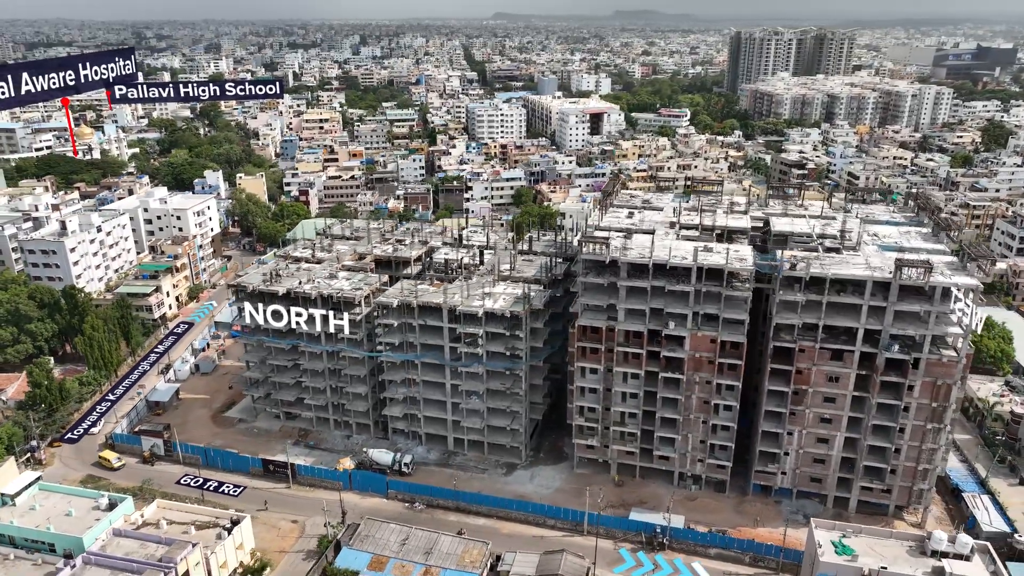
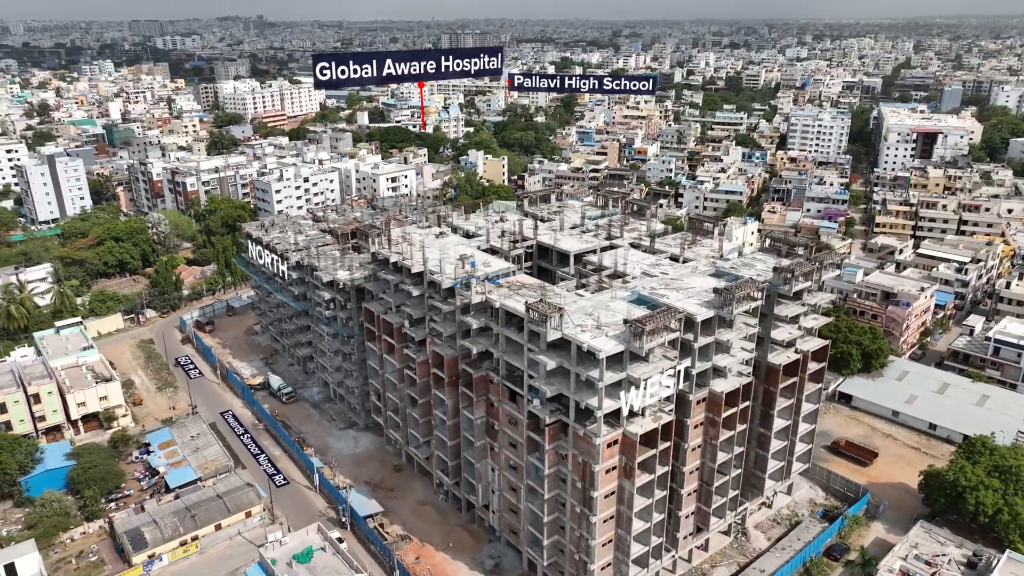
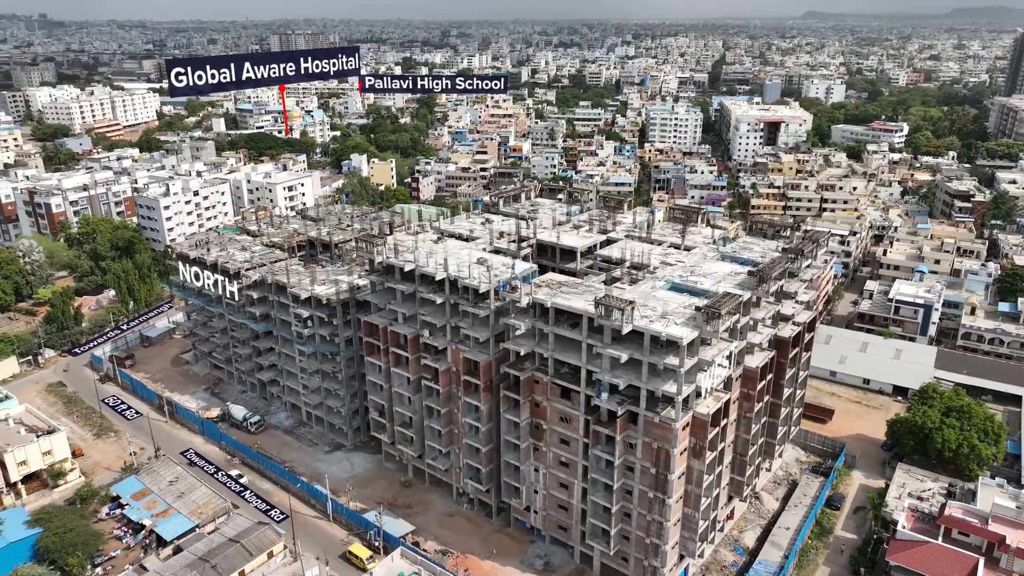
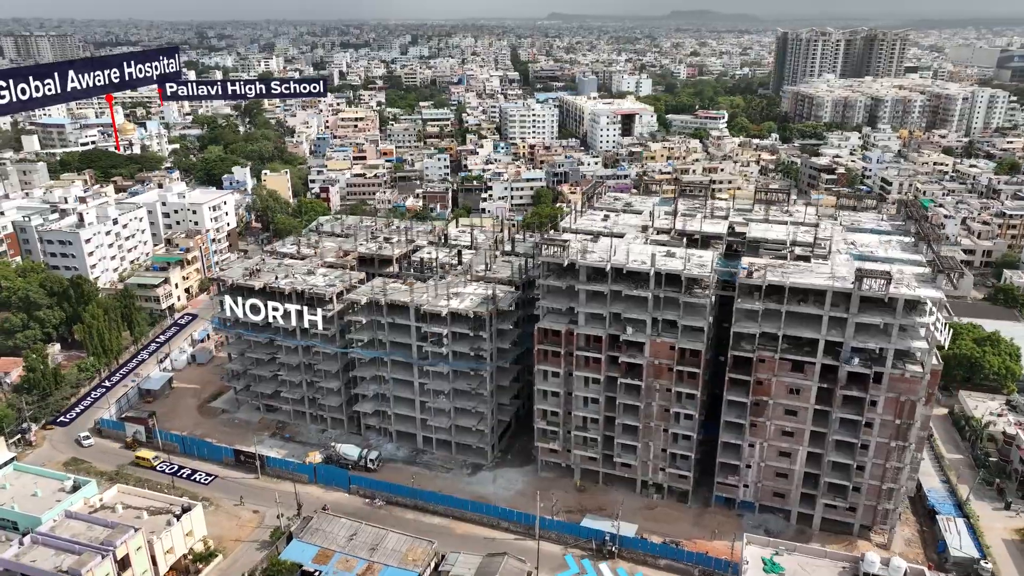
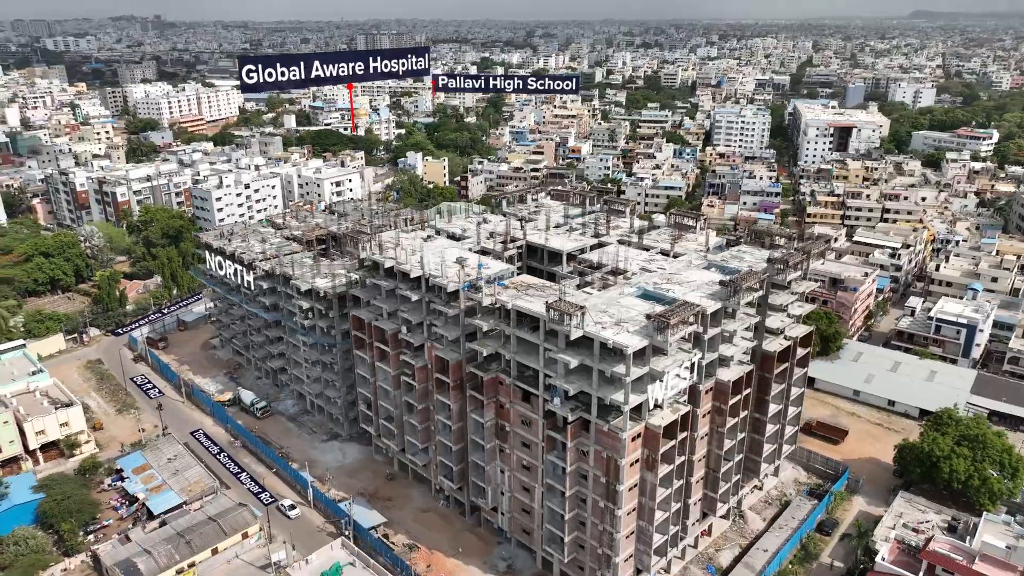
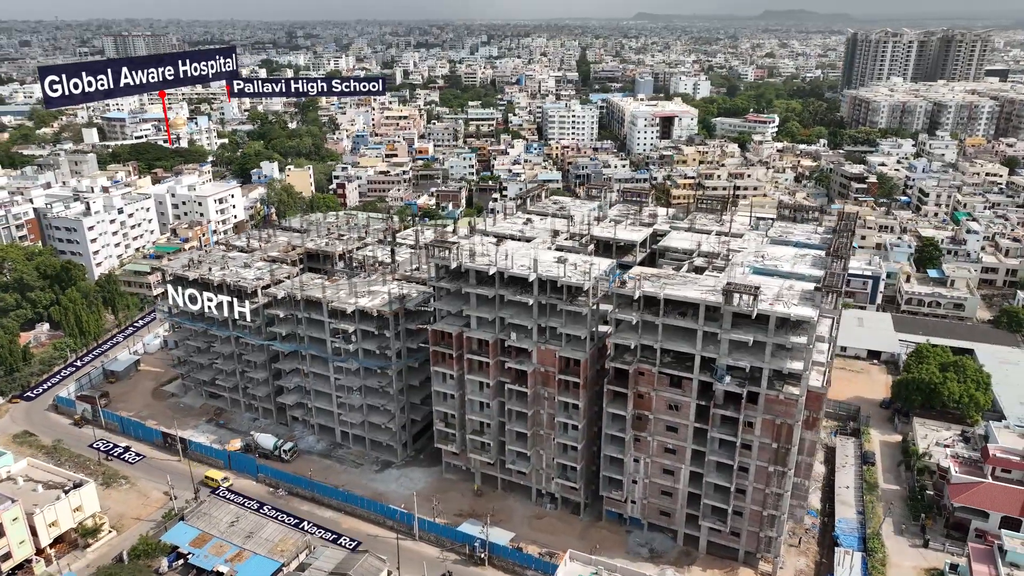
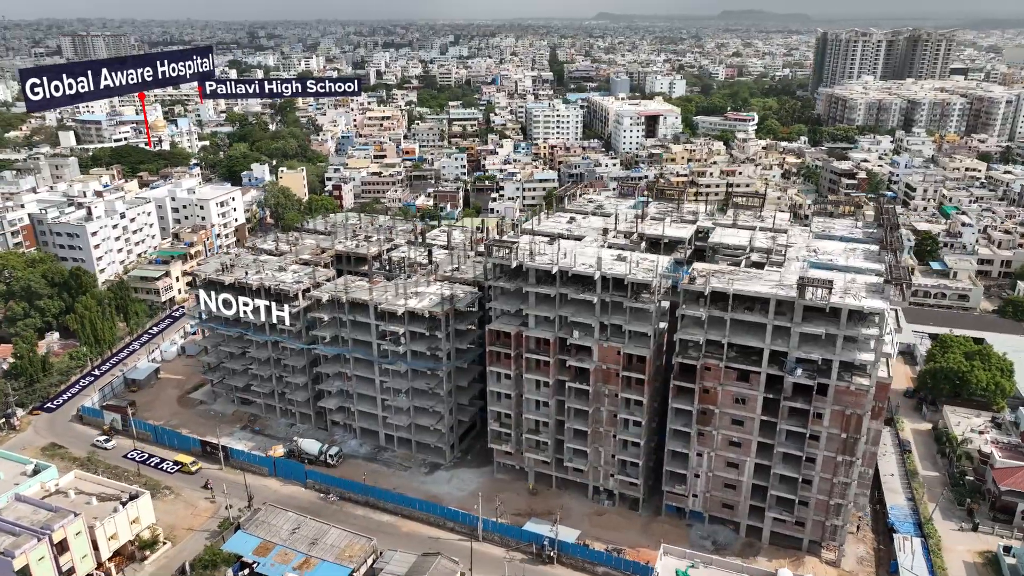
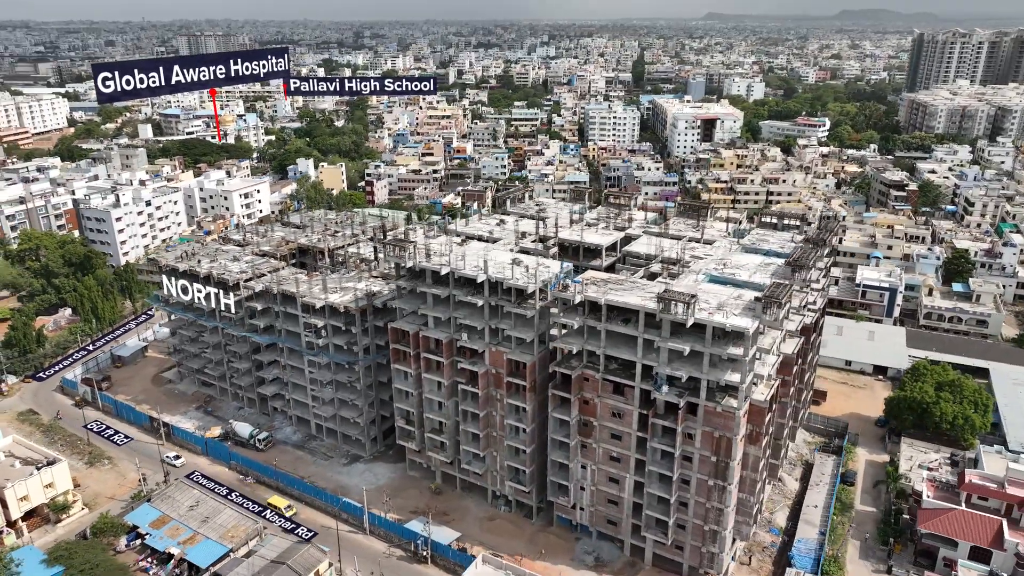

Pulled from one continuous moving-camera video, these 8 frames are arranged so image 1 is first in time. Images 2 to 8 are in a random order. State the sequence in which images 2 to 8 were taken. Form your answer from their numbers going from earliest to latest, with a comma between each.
4, 7, 6, 8, 3, 5, 2
